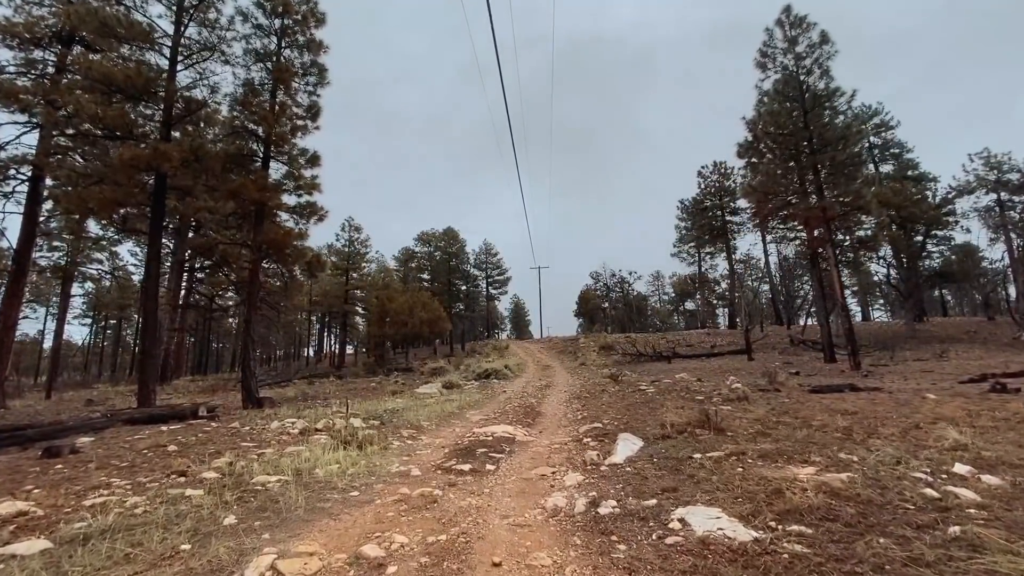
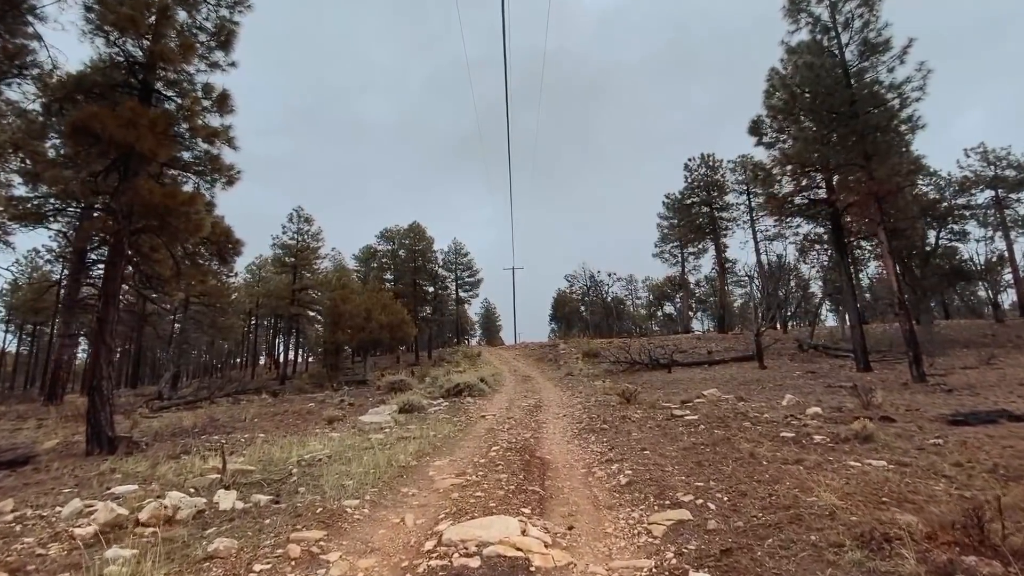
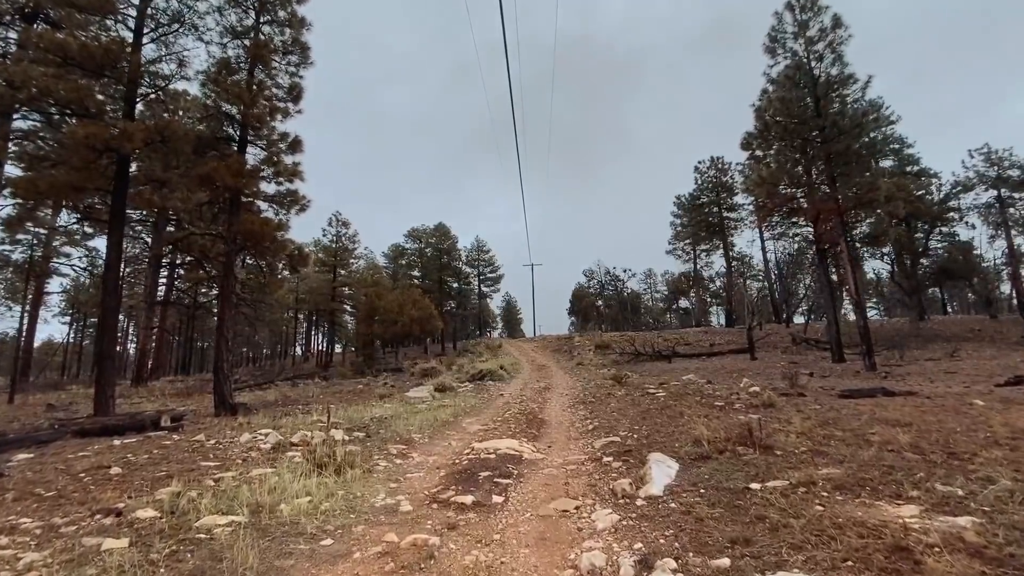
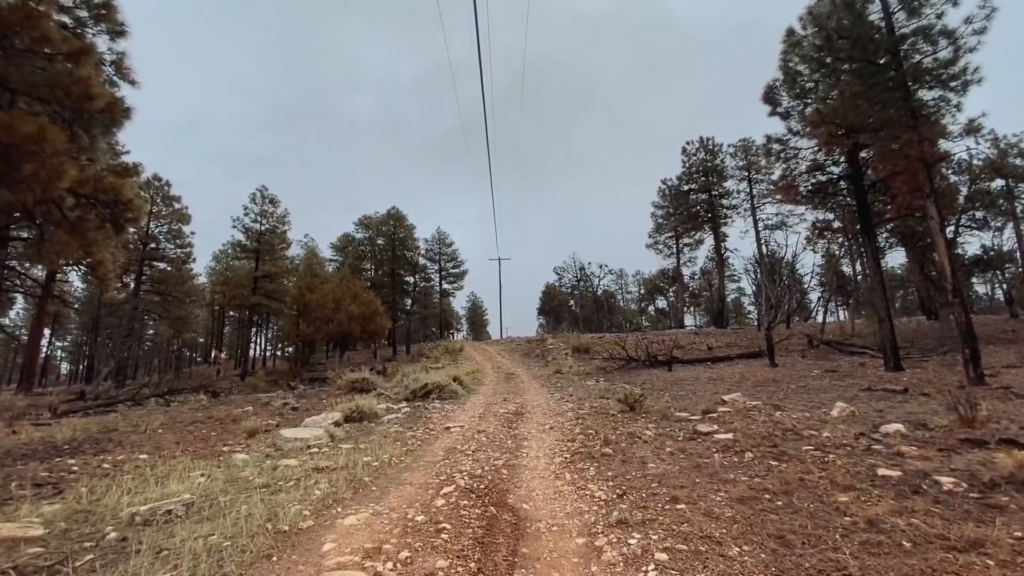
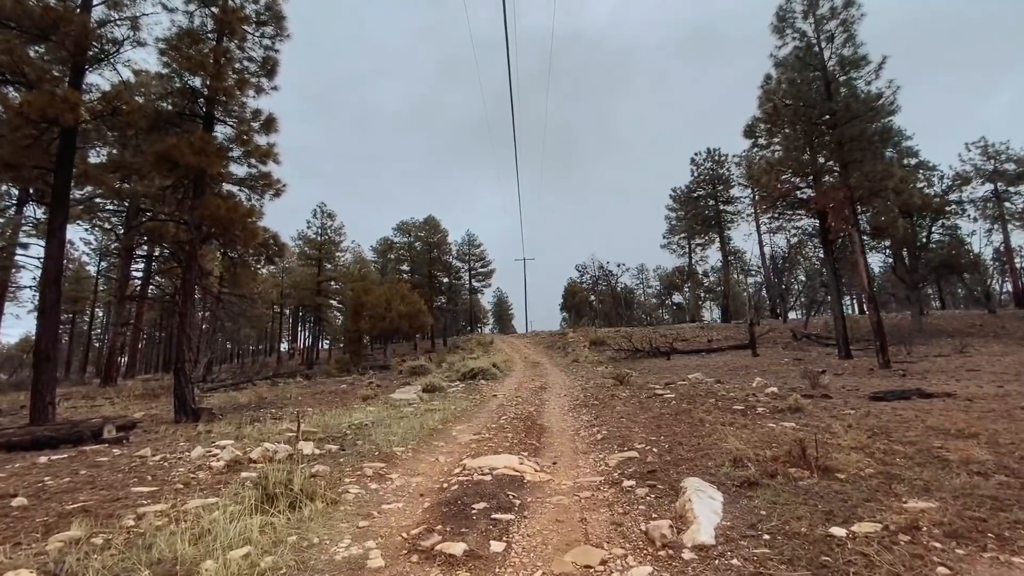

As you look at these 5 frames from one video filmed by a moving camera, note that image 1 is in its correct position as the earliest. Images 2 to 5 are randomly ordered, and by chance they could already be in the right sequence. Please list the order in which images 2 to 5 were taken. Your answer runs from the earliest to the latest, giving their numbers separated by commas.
3, 5, 2, 4
